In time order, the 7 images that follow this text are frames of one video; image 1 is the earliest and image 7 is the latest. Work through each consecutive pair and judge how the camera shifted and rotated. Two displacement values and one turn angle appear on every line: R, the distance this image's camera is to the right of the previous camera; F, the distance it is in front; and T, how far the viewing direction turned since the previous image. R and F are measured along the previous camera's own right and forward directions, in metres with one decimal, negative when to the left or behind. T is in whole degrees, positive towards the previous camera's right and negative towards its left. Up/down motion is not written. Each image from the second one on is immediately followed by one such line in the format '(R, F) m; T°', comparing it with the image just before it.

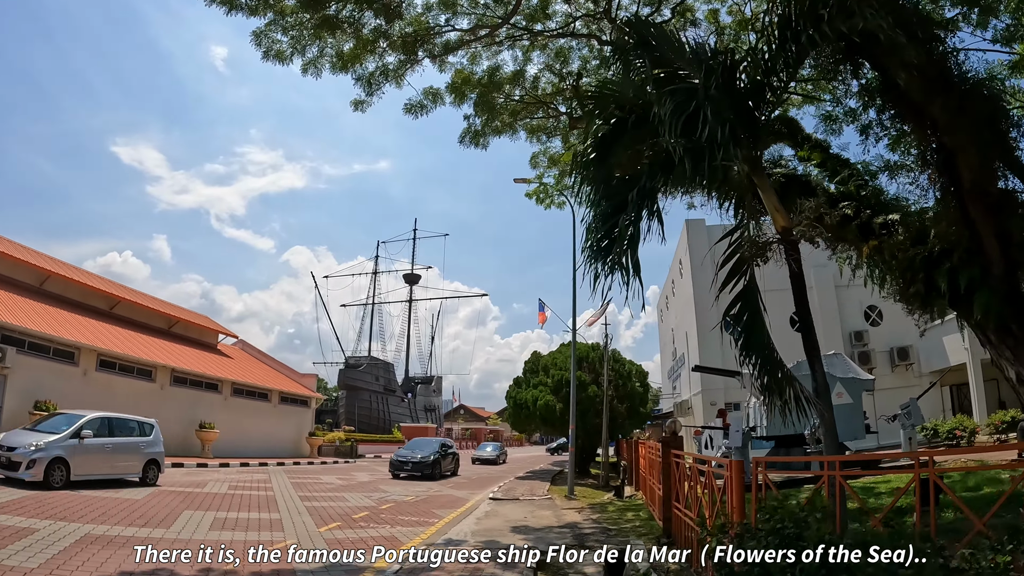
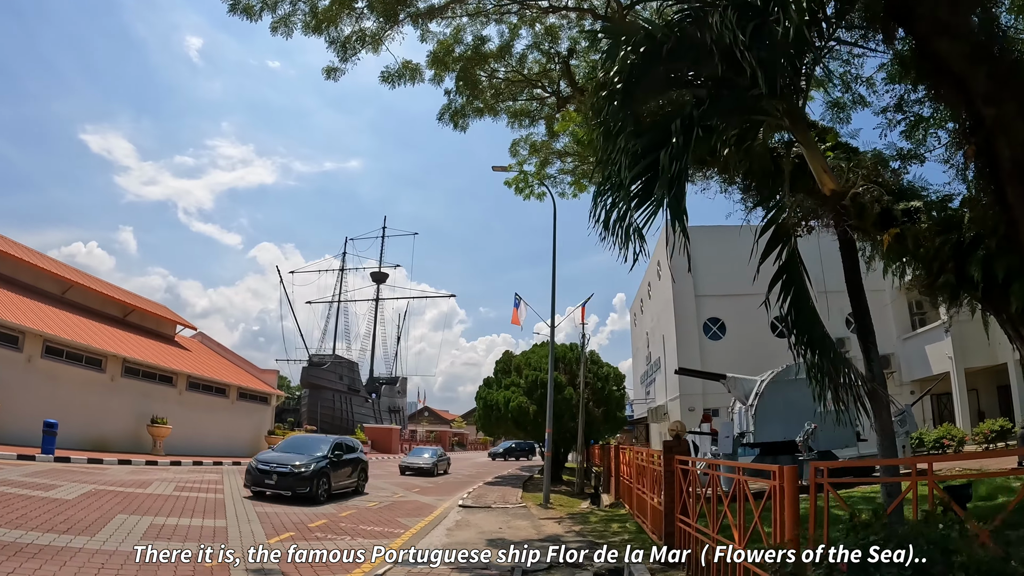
(-0.2, +0.9) m; +3°
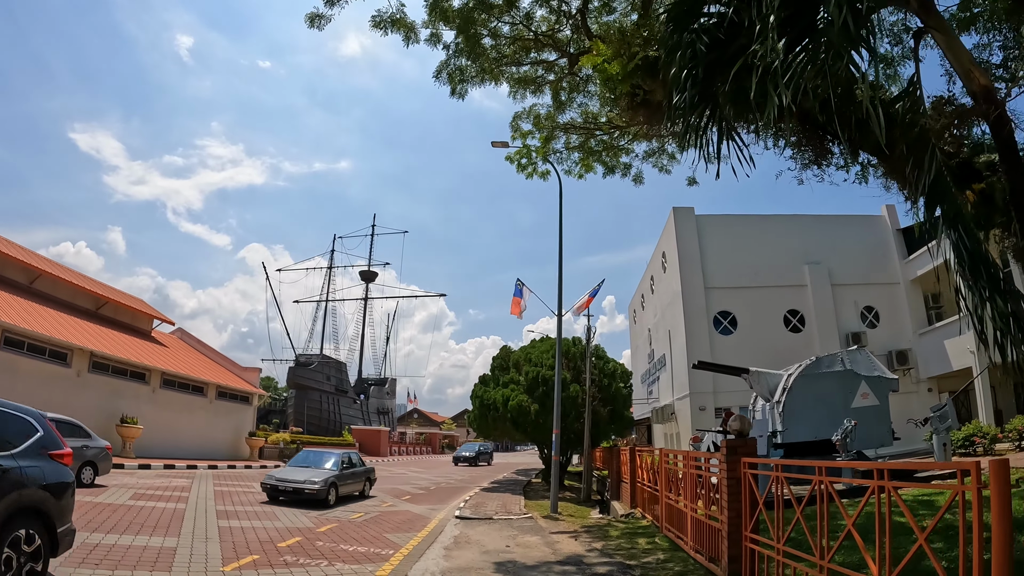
(-0.3, +1.4) m; +1°
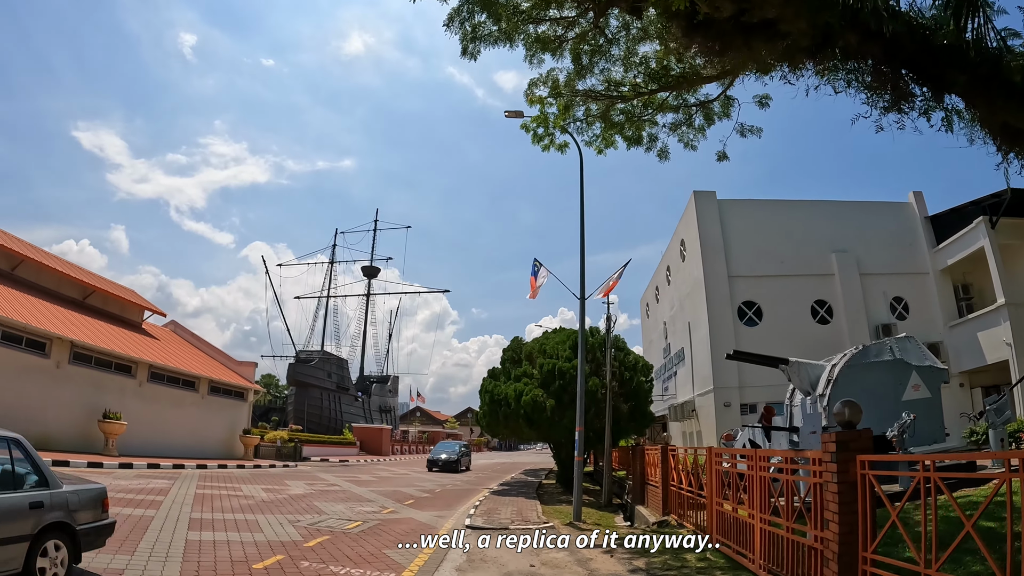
(-0.2, +1.3) m; 0°
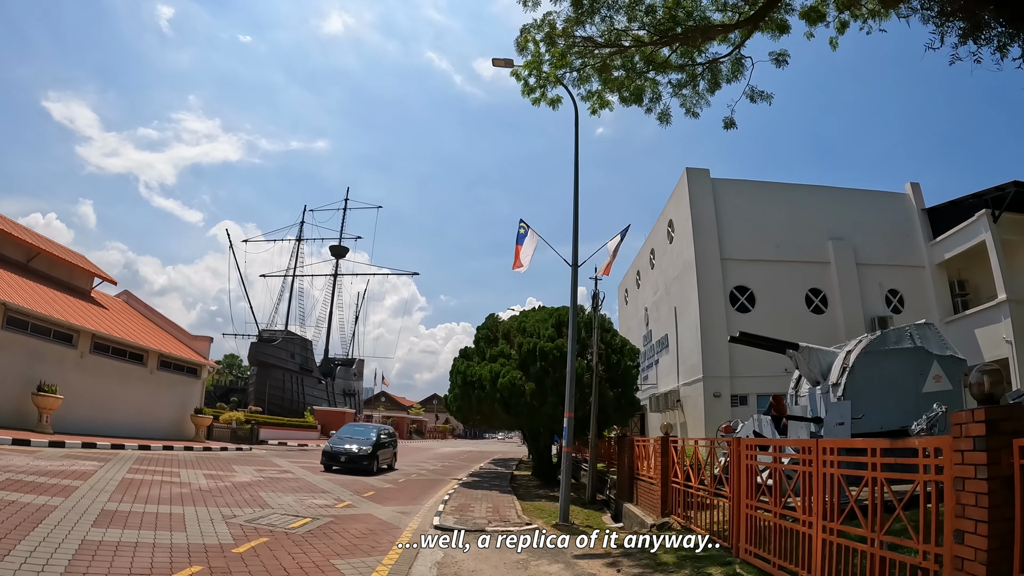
(-0.2, +1.4) m; +3°
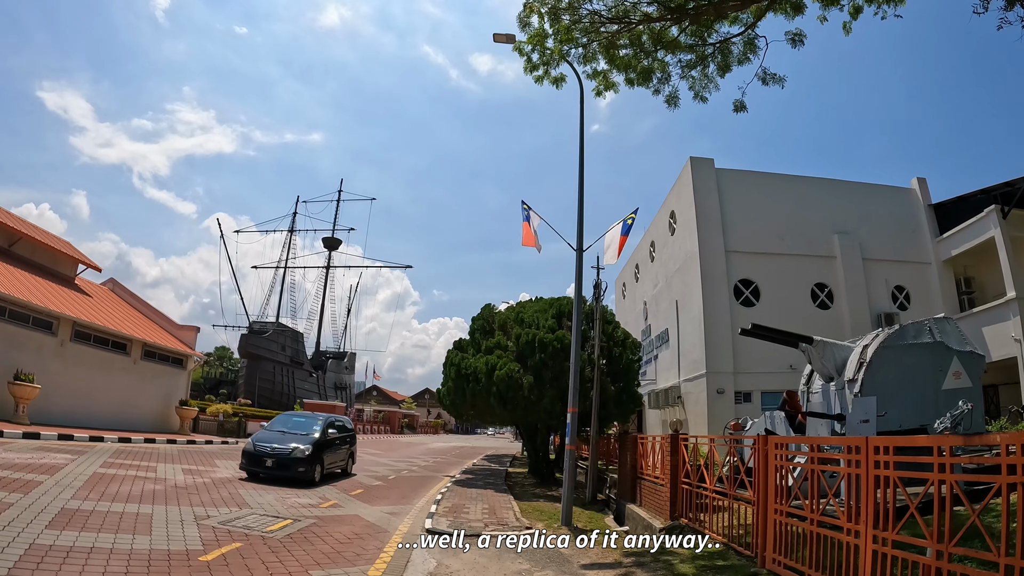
(-0.1, +0.6) m; +1°
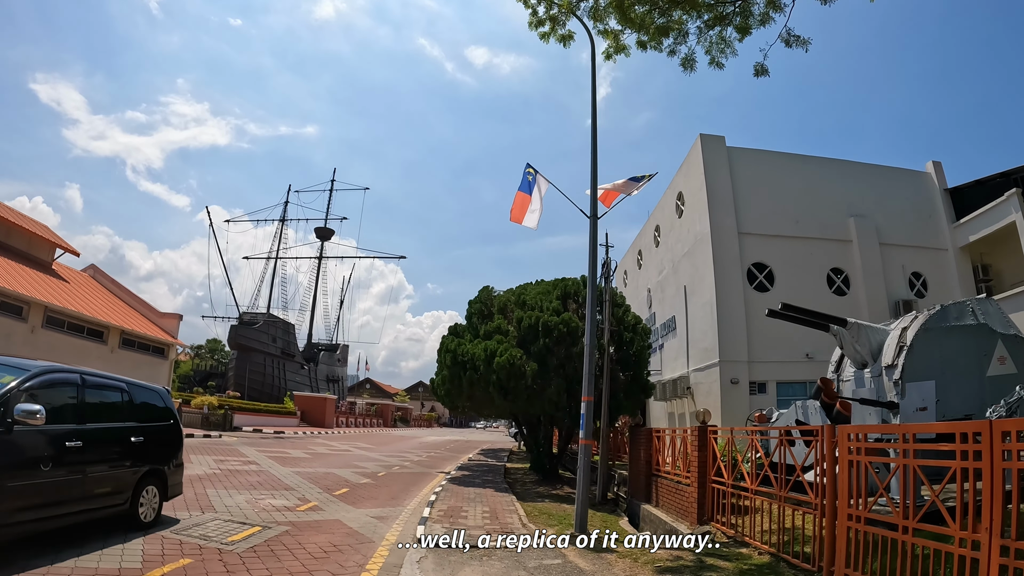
(-0.1, +1.1) m; +1°
